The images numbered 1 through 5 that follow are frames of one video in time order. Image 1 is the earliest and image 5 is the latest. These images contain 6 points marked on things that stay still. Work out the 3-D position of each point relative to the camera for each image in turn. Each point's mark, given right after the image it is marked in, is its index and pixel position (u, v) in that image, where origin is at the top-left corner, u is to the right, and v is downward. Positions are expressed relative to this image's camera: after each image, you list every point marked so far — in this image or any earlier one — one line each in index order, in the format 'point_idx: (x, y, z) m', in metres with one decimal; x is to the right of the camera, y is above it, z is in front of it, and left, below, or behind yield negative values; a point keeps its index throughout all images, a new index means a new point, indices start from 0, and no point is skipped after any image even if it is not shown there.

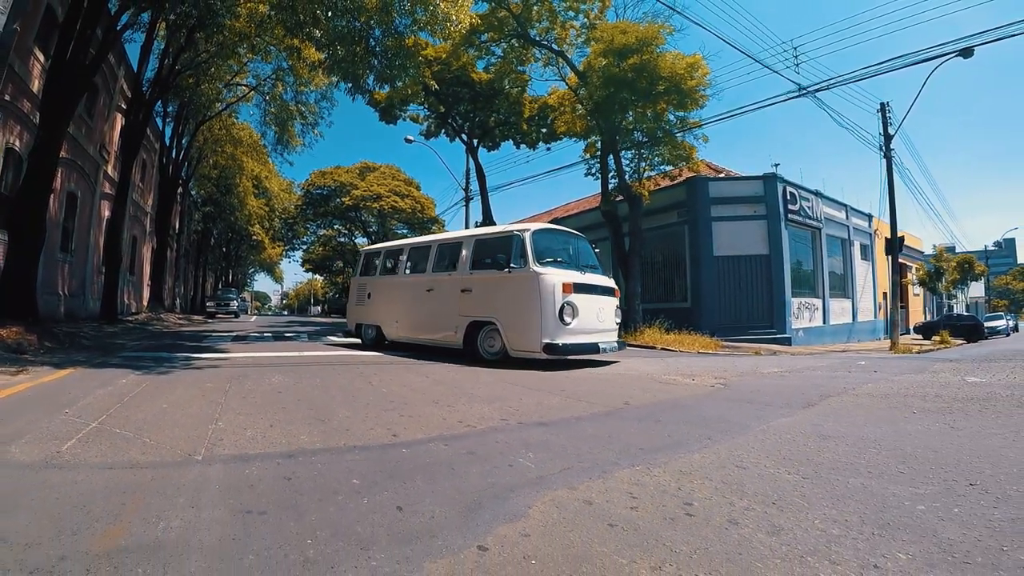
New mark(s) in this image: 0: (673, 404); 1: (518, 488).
0: (+1.4, -1.0, +5.1) m
1: (0.0, -0.8, +2.5) m
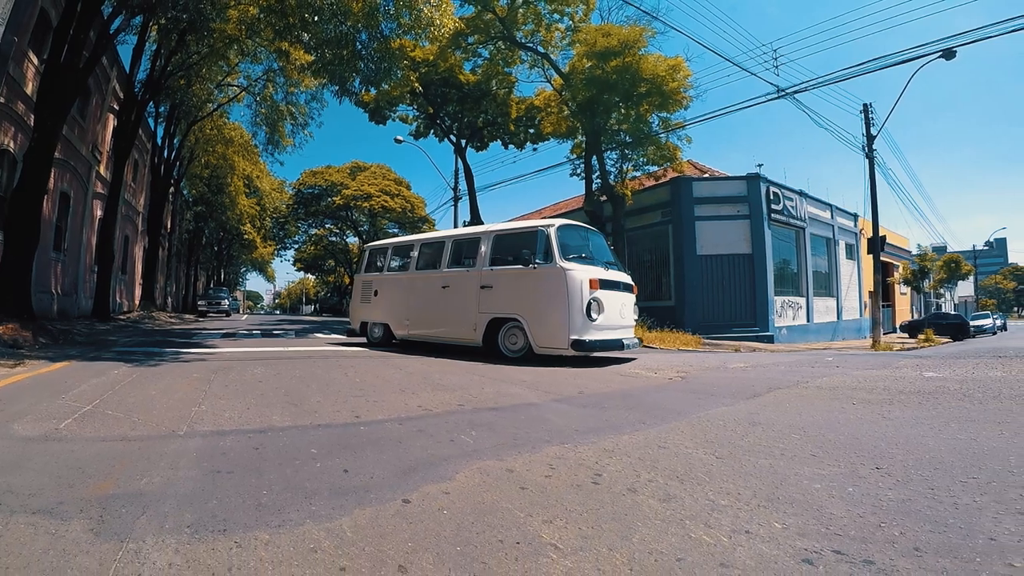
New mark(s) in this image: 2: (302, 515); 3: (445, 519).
0: (+1.1, -1.0, +5.5) m
1: (-0.3, -0.8, +2.9) m
2: (-0.8, -0.8, +2.2) m
3: (-0.2, -0.8, +2.2) m
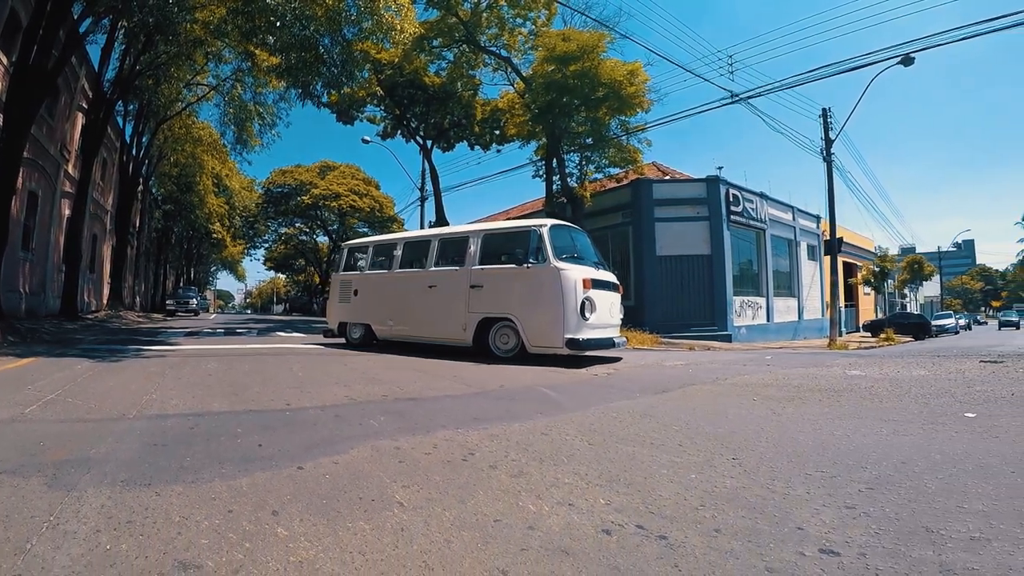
0: (+0.4, -1.0, +6.2) m
1: (-0.9, -0.9, +3.6) m
2: (-1.4, -0.9, +2.8) m
3: (-0.9, -0.9, +2.8) m
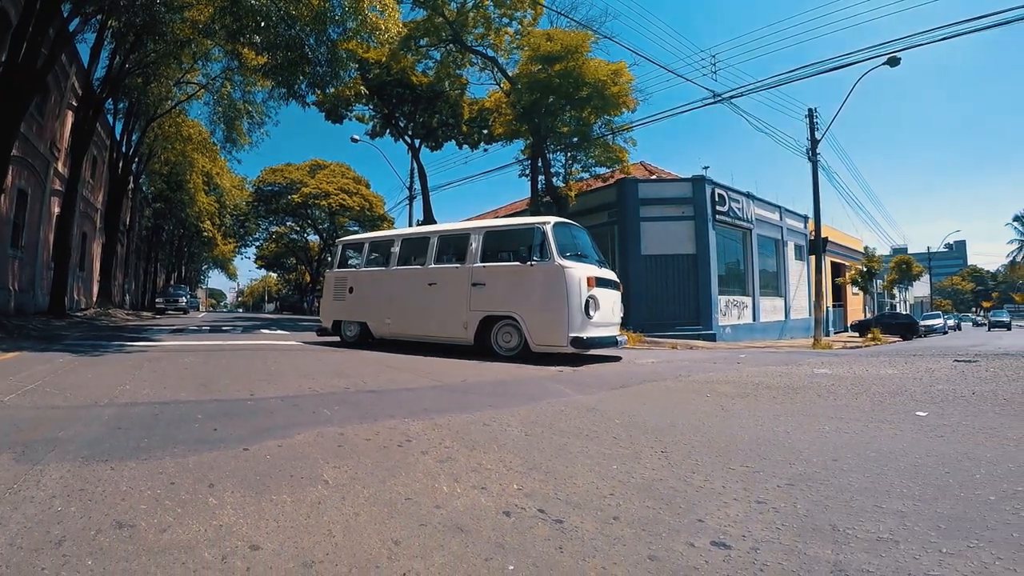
0: (-0.1, -1.0, +6.5) m
1: (-1.3, -0.9, +3.9) m
2: (-1.8, -0.8, +3.1) m
3: (-1.3, -0.9, +3.1) m
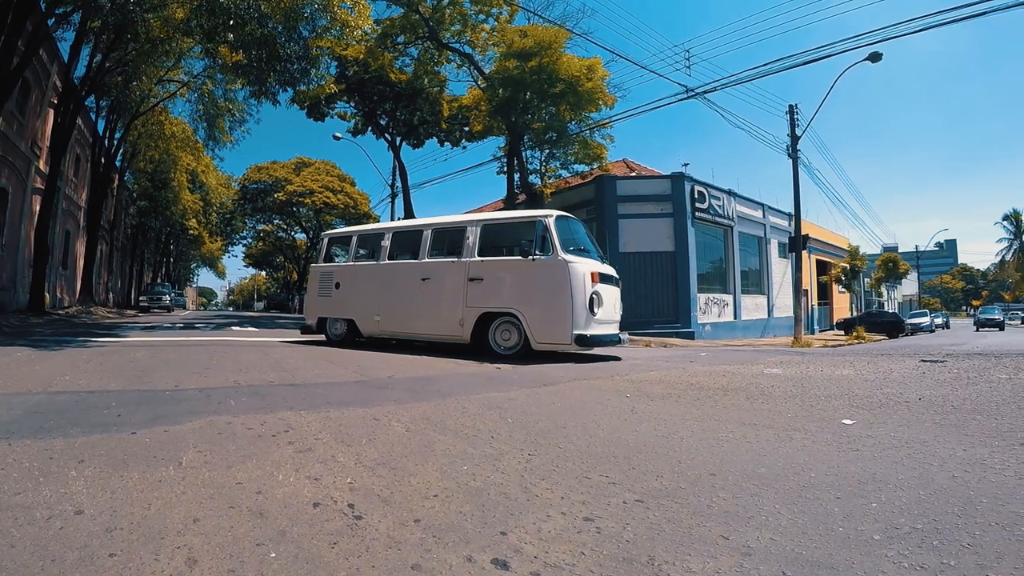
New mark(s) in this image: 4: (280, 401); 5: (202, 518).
0: (-0.9, -1.0, +6.7) m
1: (-2.1, -0.9, +4.0) m
2: (-2.6, -0.8, +3.3) m
3: (-2.0, -0.9, +3.3) m
4: (-1.9, -0.9, +4.8) m
5: (-1.2, -0.9, +2.4) m
